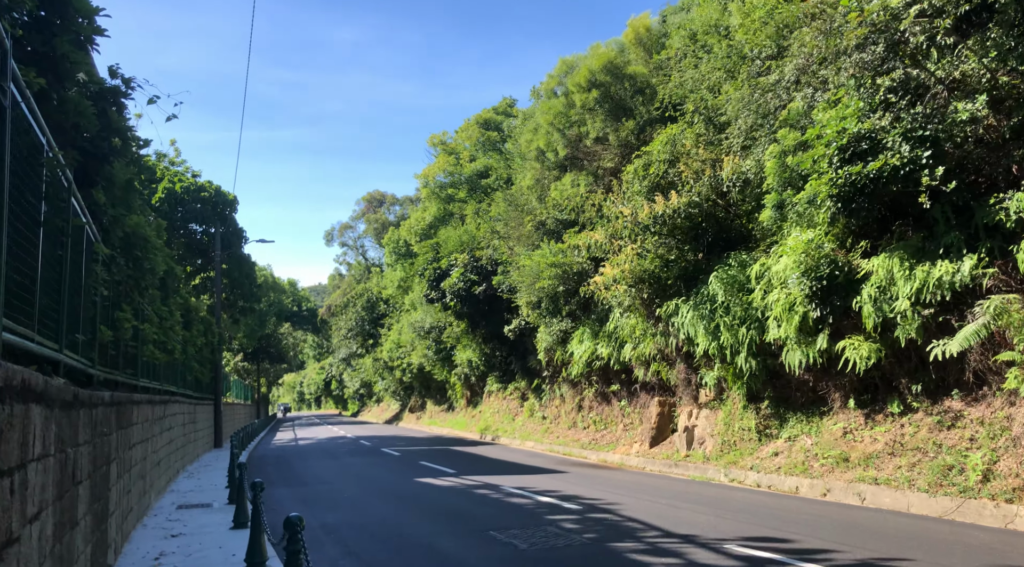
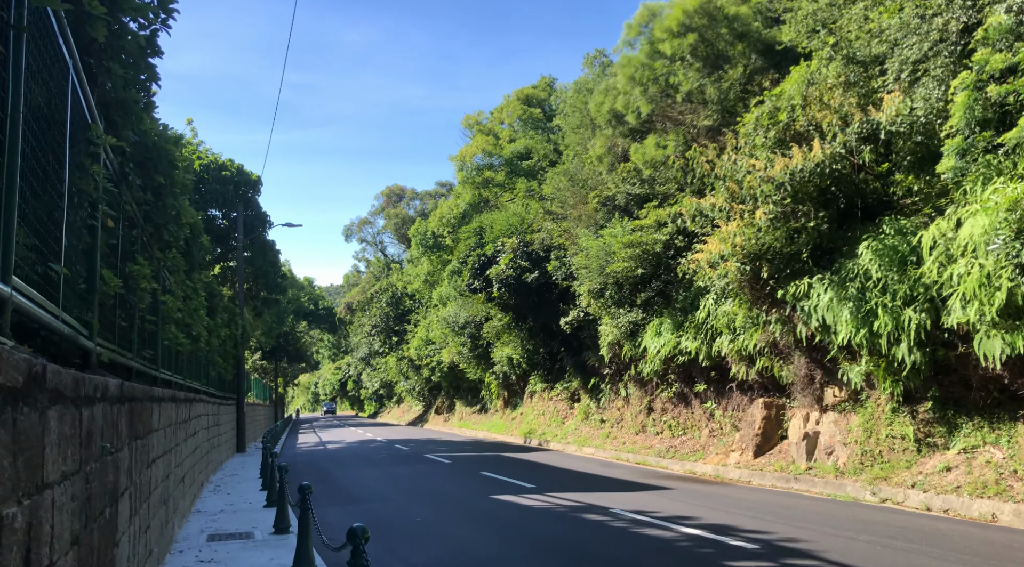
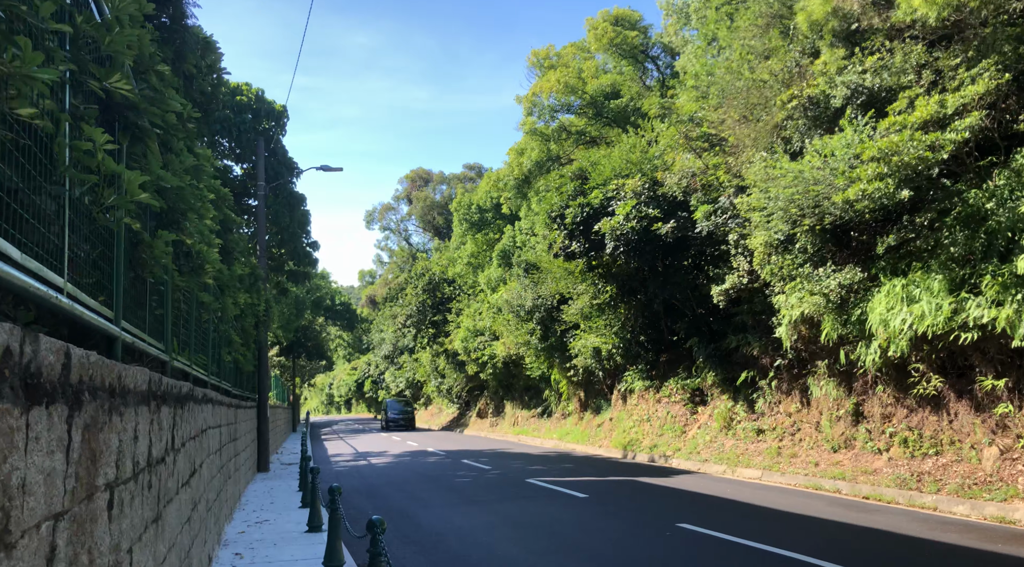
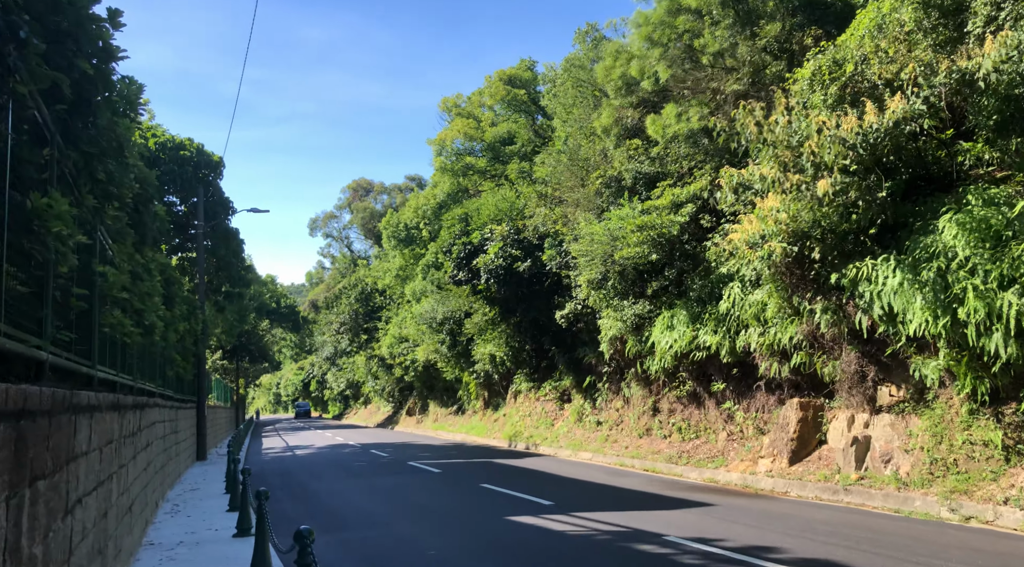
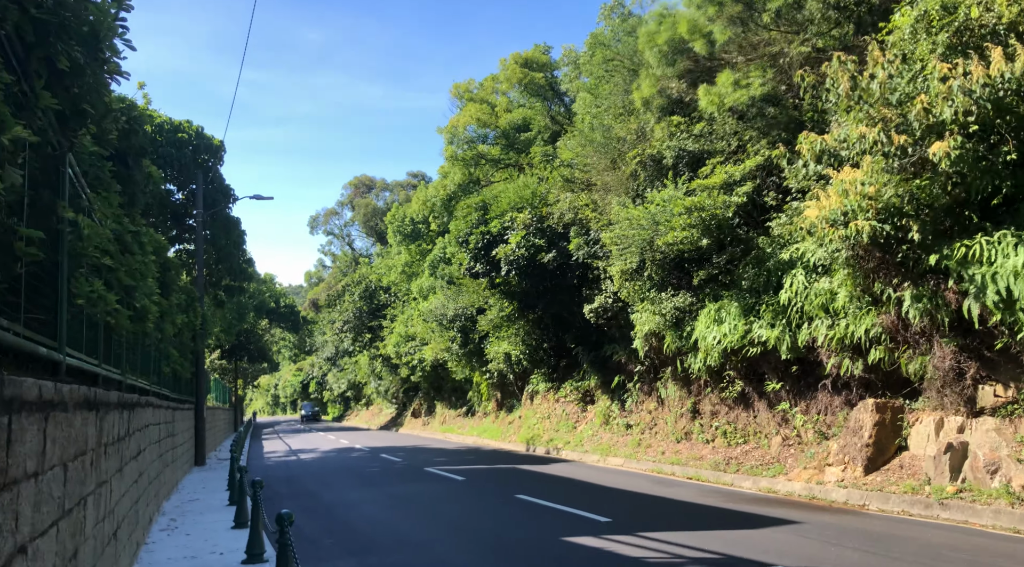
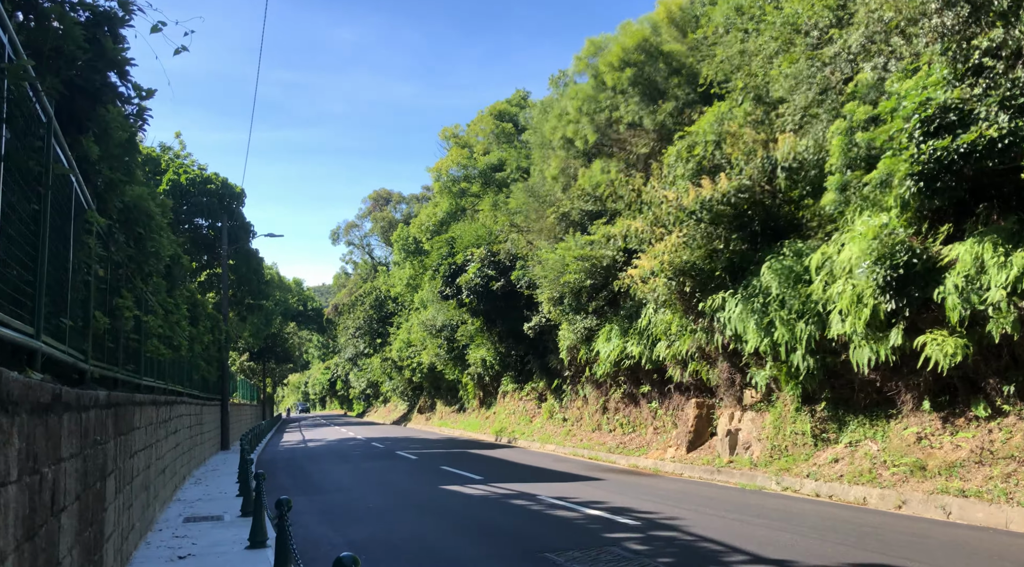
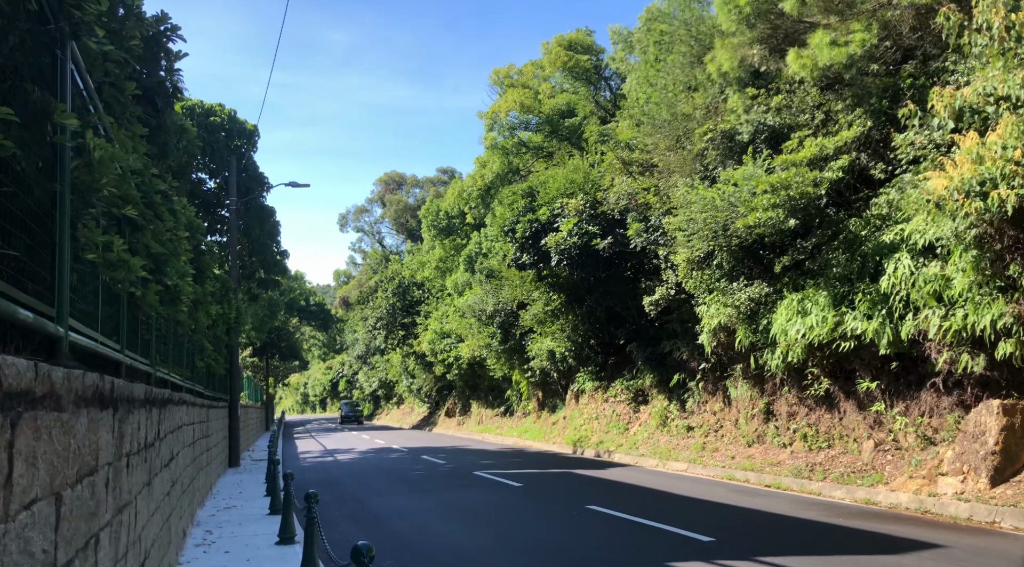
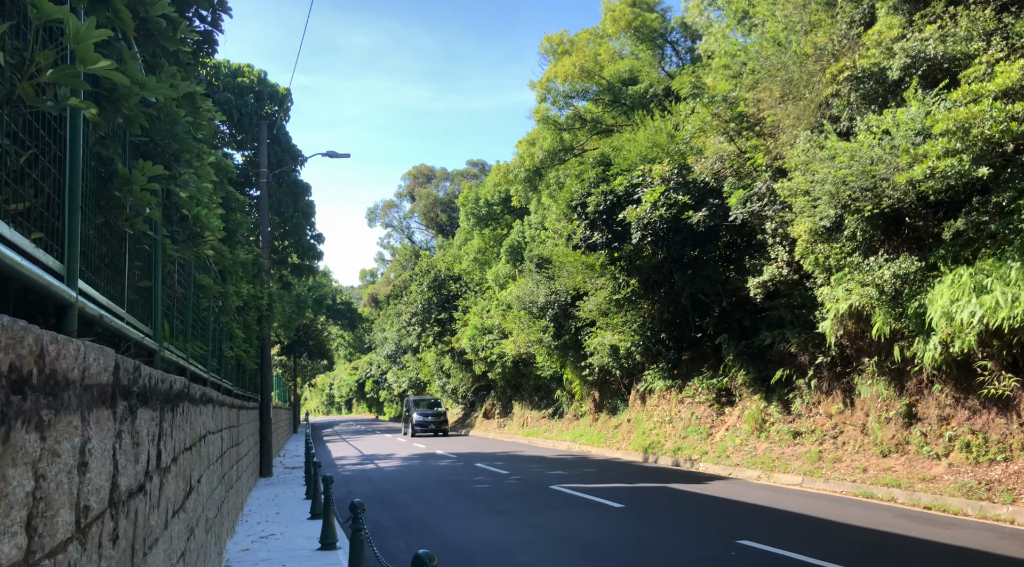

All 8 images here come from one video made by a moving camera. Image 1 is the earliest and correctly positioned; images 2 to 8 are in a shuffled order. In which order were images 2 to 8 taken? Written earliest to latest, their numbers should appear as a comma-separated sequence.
6, 2, 4, 5, 7, 3, 8
